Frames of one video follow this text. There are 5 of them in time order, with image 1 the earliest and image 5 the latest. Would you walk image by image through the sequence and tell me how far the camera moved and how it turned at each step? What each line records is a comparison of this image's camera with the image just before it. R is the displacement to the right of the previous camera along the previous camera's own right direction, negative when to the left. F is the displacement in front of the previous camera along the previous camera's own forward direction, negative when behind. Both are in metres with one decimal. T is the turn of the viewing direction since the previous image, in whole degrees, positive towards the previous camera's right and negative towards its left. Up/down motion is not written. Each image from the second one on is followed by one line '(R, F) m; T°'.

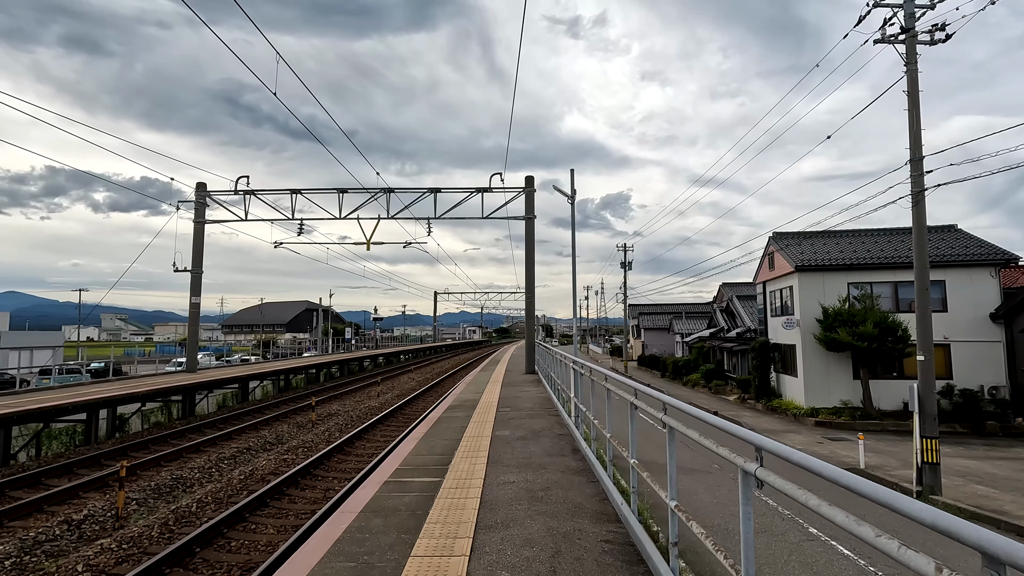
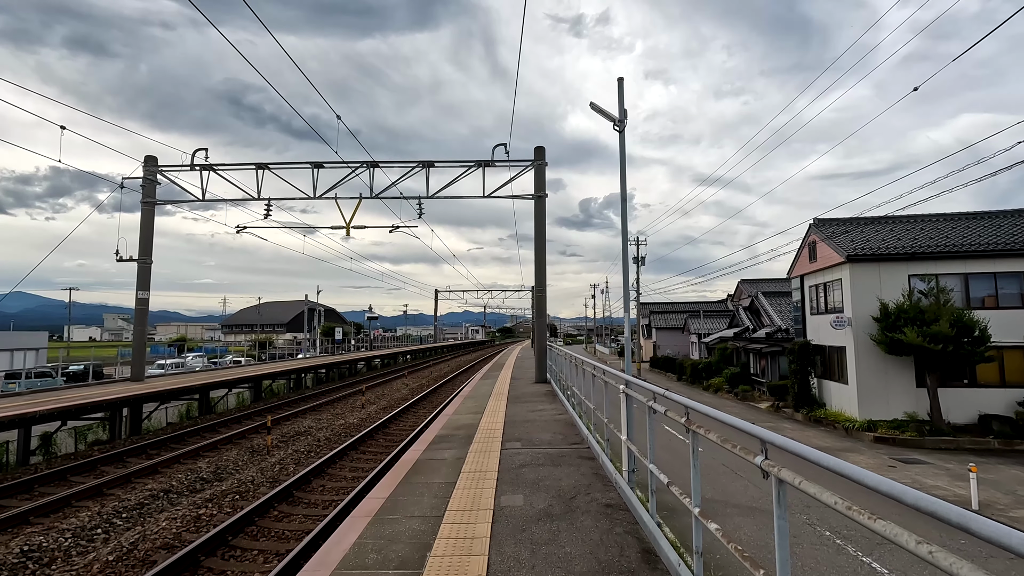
(-0.1, +2.2) m; 0°
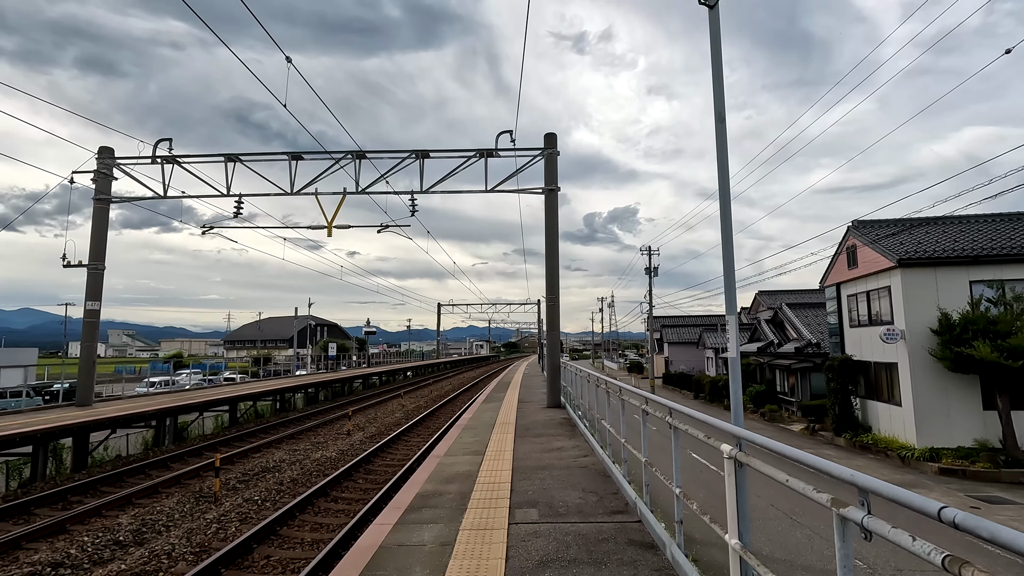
(-0.1, +1.6) m; 0°
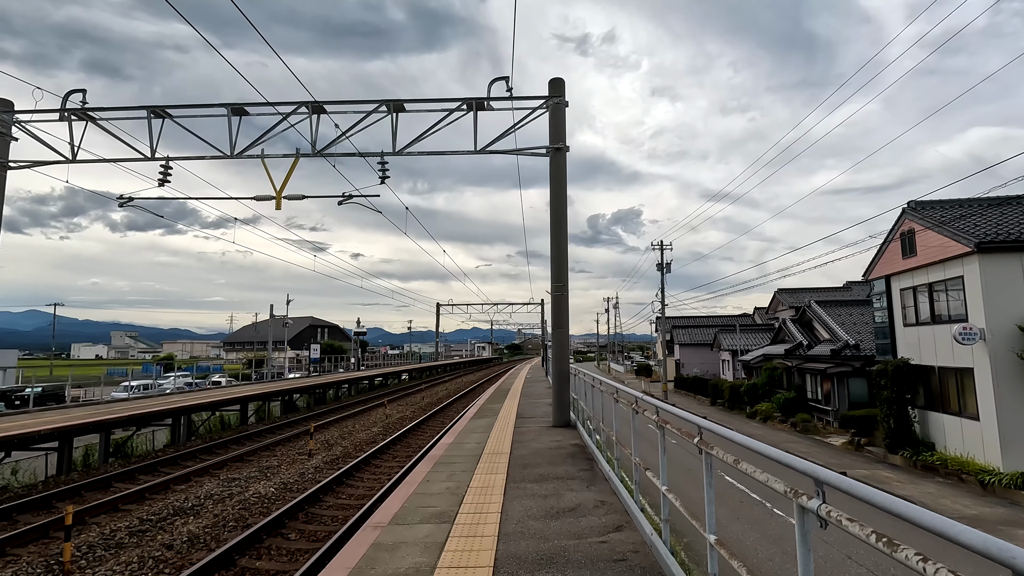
(+0.1, +2.1) m; 0°
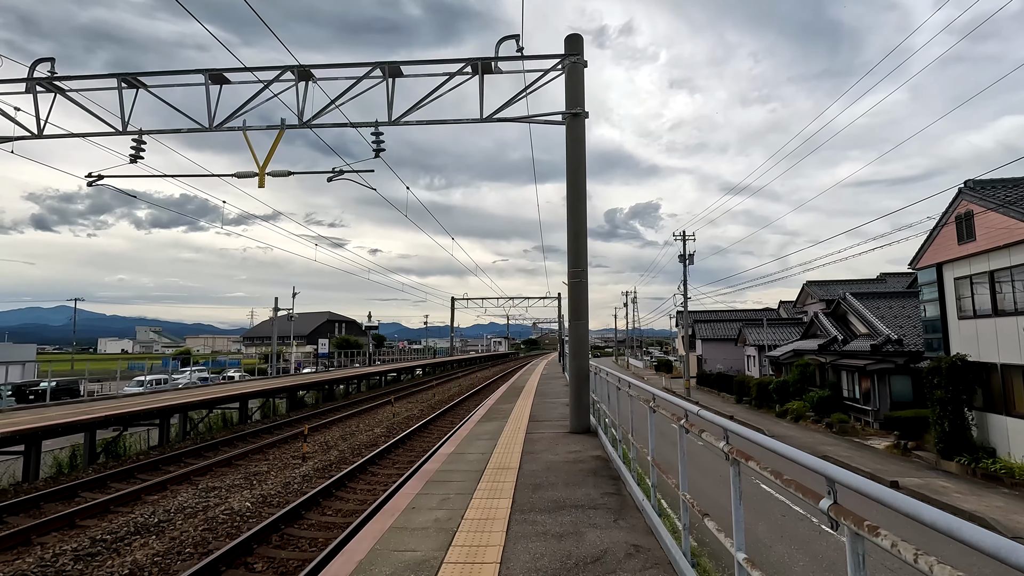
(+0.1, +1.0) m; -2°
